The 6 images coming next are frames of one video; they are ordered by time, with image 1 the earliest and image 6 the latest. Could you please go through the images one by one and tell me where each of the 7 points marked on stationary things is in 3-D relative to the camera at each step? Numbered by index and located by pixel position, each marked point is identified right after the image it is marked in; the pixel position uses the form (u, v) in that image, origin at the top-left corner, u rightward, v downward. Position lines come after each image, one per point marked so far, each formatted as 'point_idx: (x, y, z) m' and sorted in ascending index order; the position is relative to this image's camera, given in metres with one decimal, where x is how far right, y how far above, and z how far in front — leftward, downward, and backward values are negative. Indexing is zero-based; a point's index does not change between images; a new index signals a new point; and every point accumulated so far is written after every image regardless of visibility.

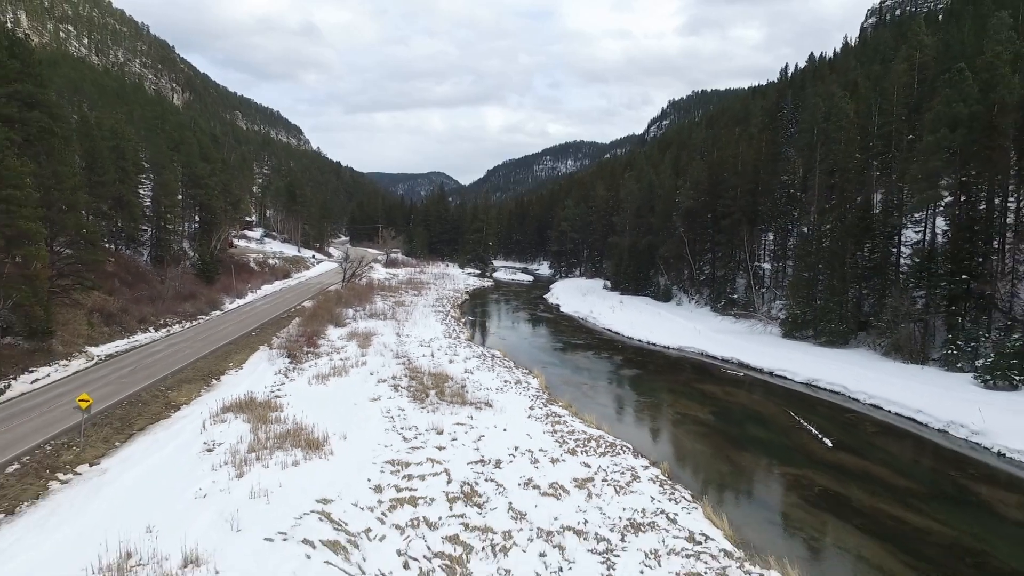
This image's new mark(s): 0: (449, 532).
0: (-0.9, -3.6, +8.9) m
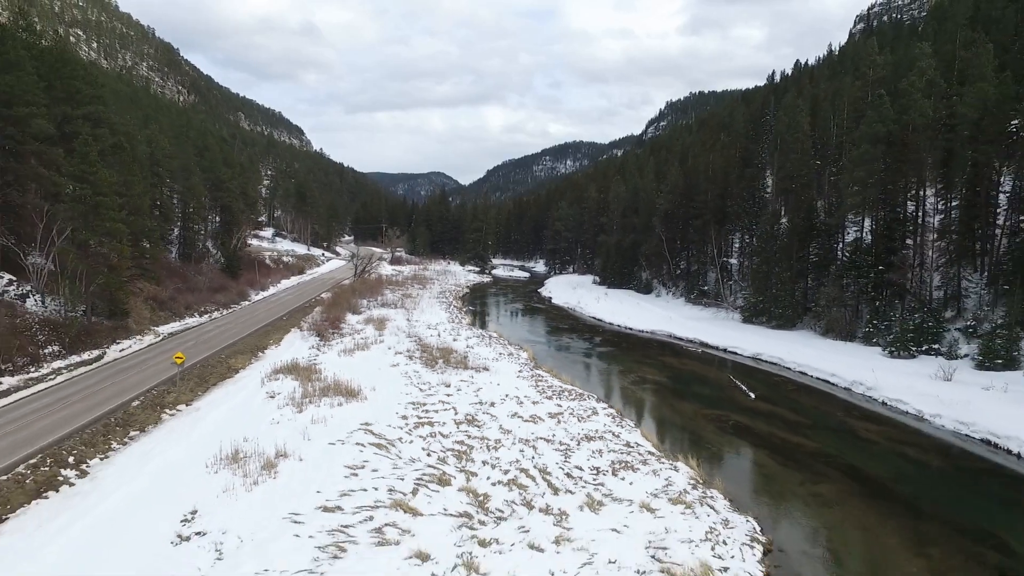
0: (-1.2, -3.2, +12.6) m
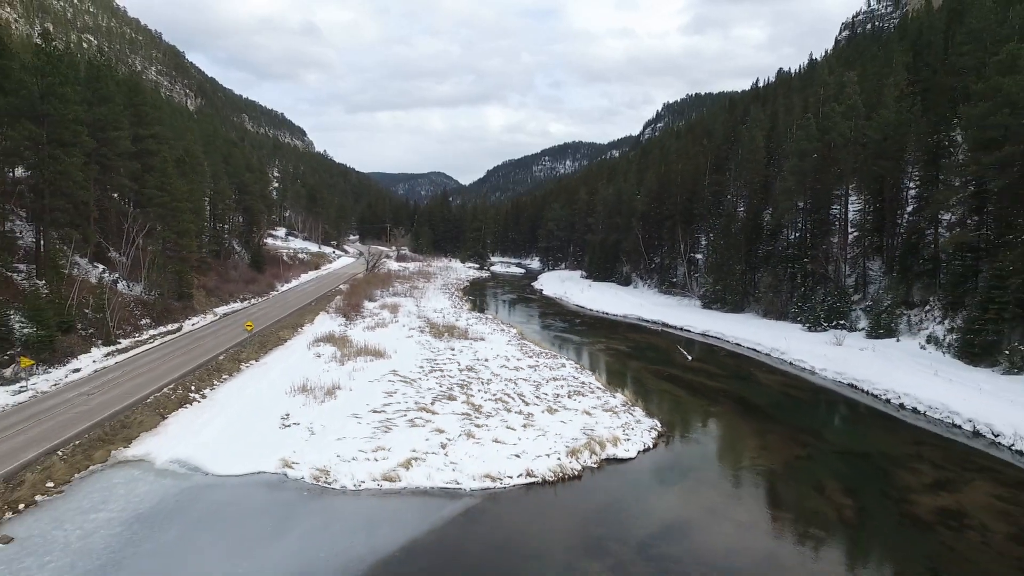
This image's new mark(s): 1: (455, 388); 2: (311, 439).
0: (-1.5, -2.7, +17.5) m
1: (-1.6, -2.8, +16.3) m
2: (-4.4, -3.3, +12.8) m
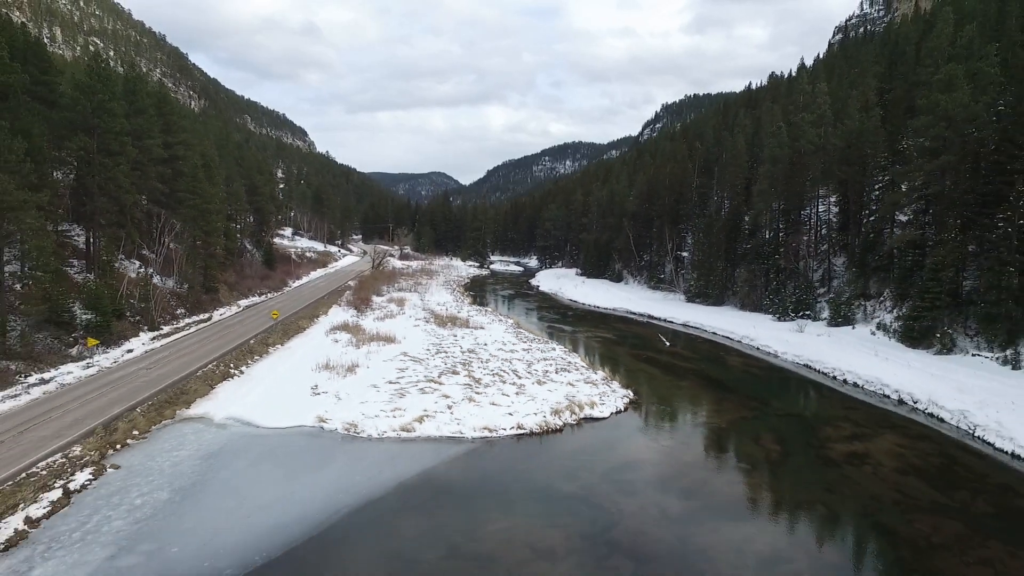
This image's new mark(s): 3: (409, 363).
0: (-1.7, -2.4, +20.1) m
1: (-1.7, -2.5, +18.9) m
2: (-4.5, -3.0, +15.4) m
3: (-3.4, -2.4, +19.1) m
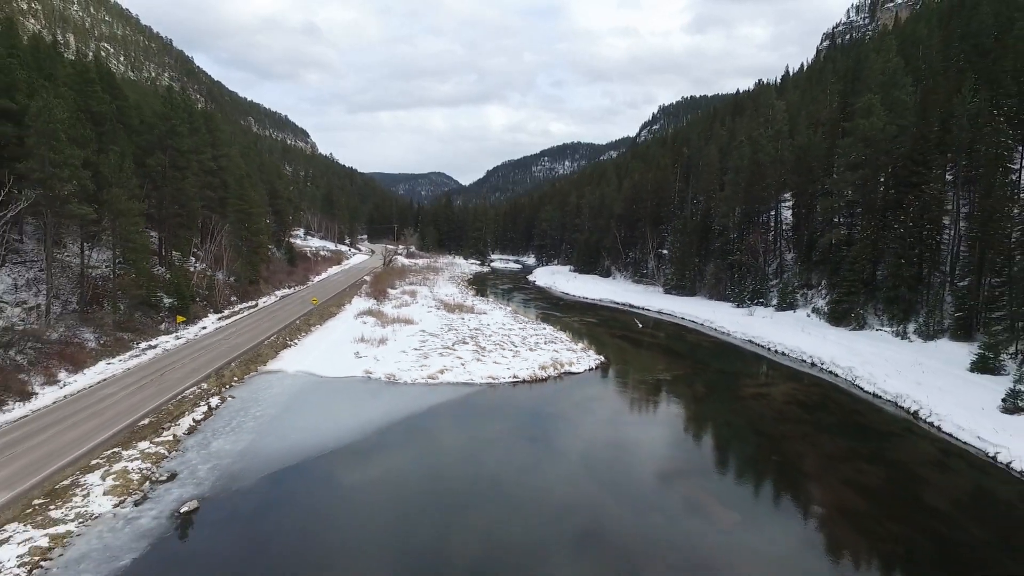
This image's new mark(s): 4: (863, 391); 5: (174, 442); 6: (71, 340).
0: (-1.8, -1.9, +24.9) m
1: (-1.8, -2.0, +23.7) m
2: (-4.6, -2.6, +20.2) m
3: (-3.5, -2.0, +23.9) m
4: (+10.8, -3.2, +18.1) m
5: (-7.2, -3.3, +12.7) m
6: (-14.3, -1.6, +19.1) m
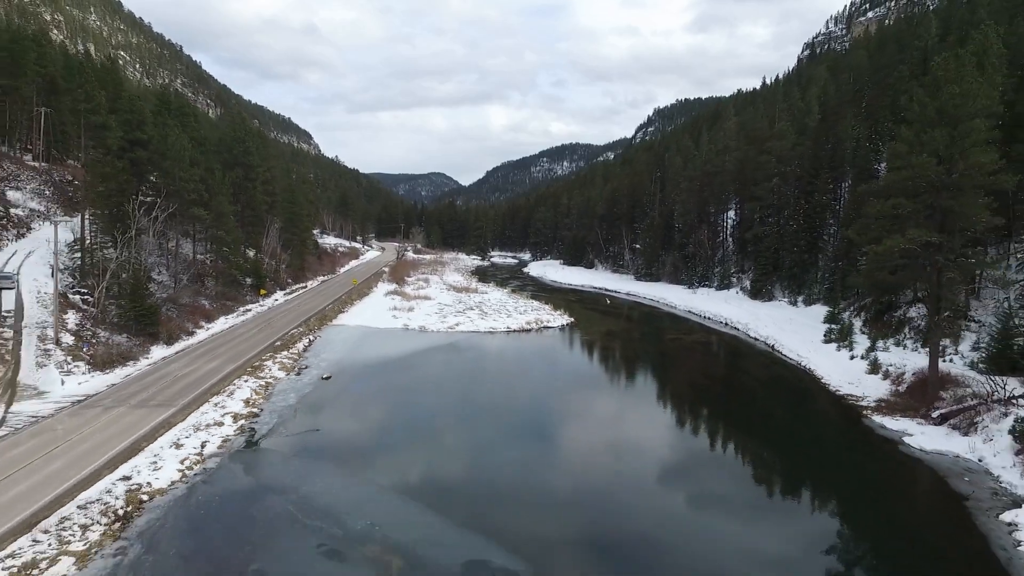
0: (-2.0, -1.0, +32.9) m
1: (-2.1, -1.1, +31.8) m
2: (-4.9, -1.6, +28.2) m
3: (-3.7, -1.0, +32.0) m
4: (+10.5, -2.2, +26.2) m
5: (-7.5, -2.3, +20.7) m
6: (-14.5, -0.7, +27.2) m
